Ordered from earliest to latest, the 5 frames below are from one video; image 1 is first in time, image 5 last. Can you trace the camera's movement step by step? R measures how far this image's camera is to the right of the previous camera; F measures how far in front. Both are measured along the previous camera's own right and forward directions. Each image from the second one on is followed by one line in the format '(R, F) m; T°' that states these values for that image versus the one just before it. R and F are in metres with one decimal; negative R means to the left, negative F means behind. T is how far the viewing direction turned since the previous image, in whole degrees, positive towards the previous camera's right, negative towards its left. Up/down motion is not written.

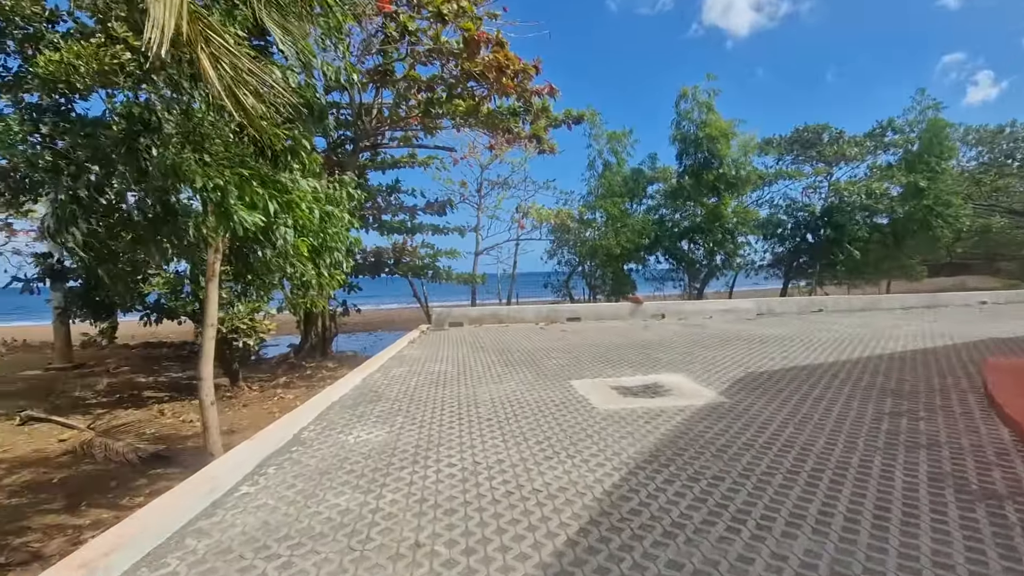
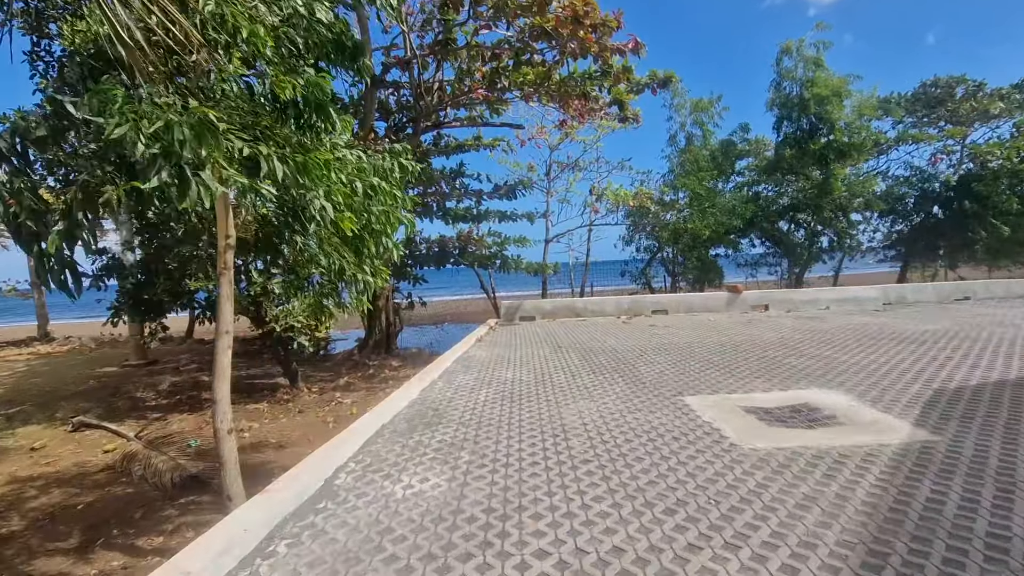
(-0.2, +1.0) m; -7°
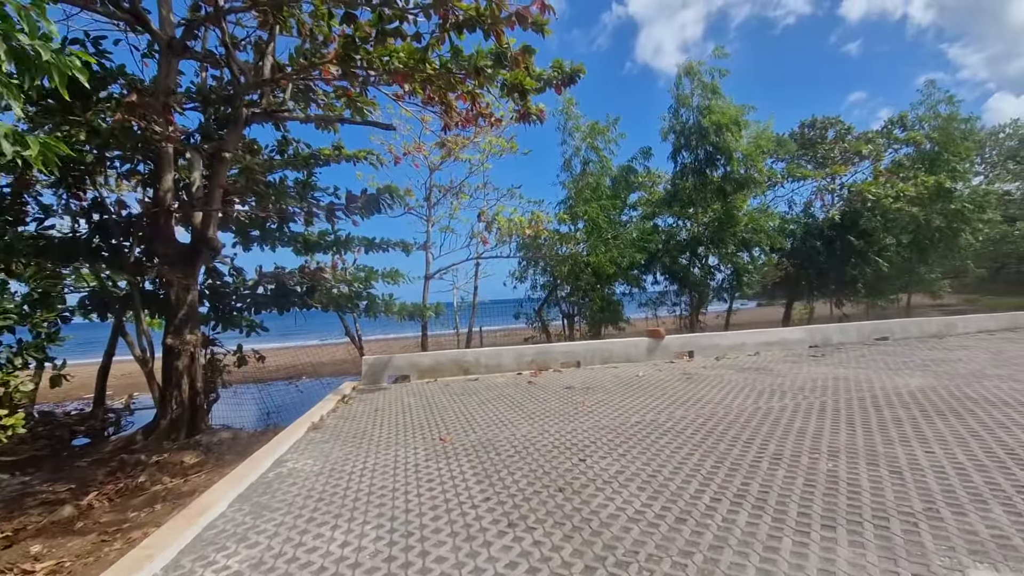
(+0.2, +2.2) m; +13°
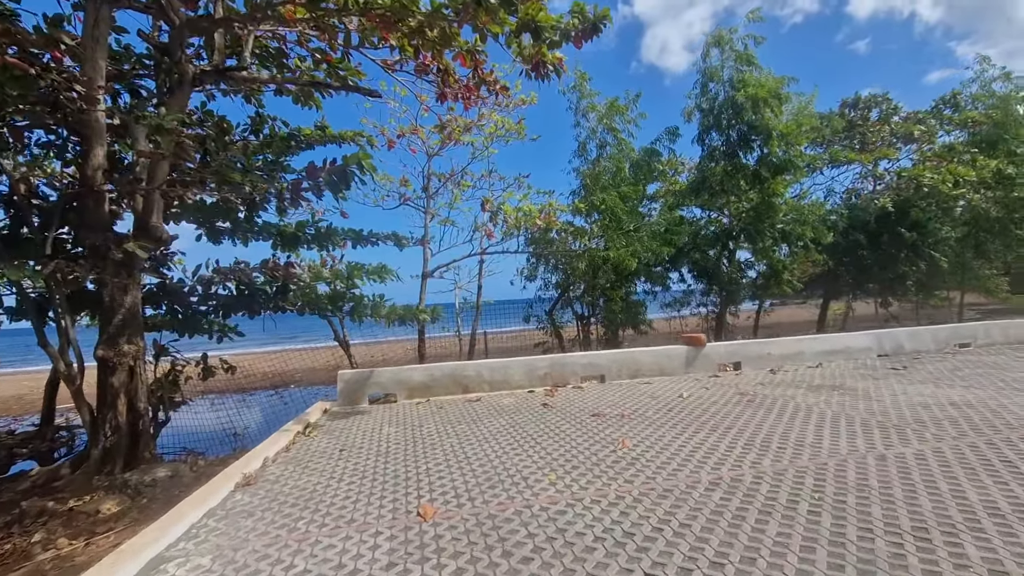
(0.0, +1.3) m; -1°
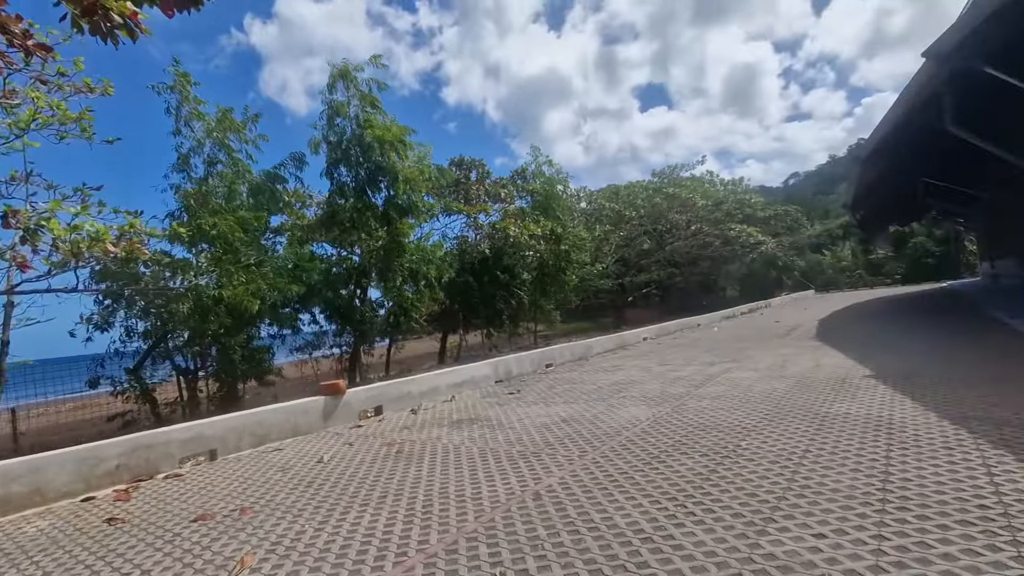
(+0.2, +0.7) m; +40°
